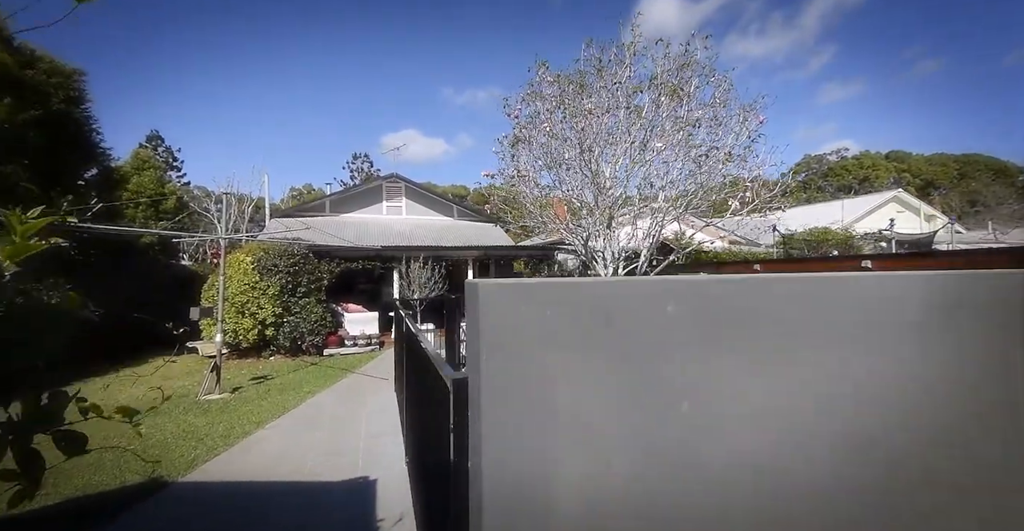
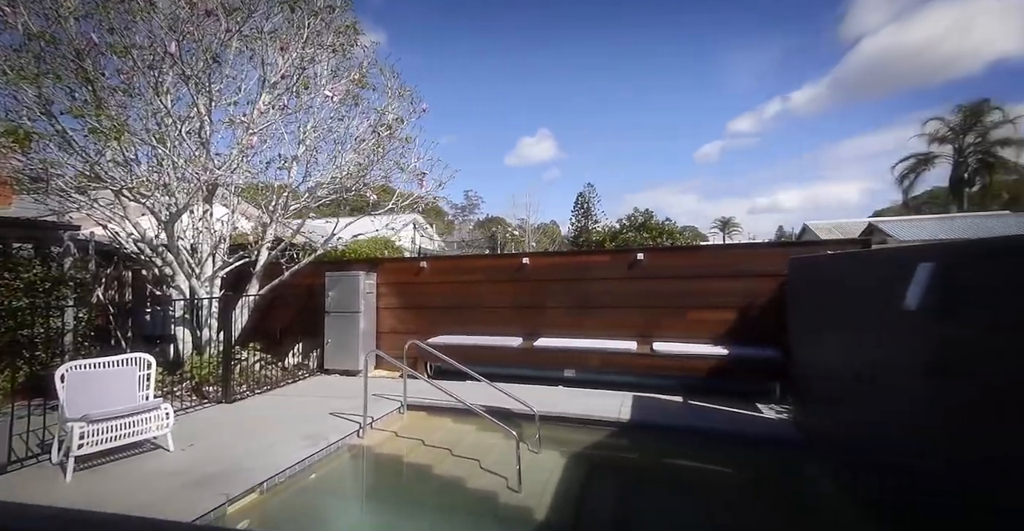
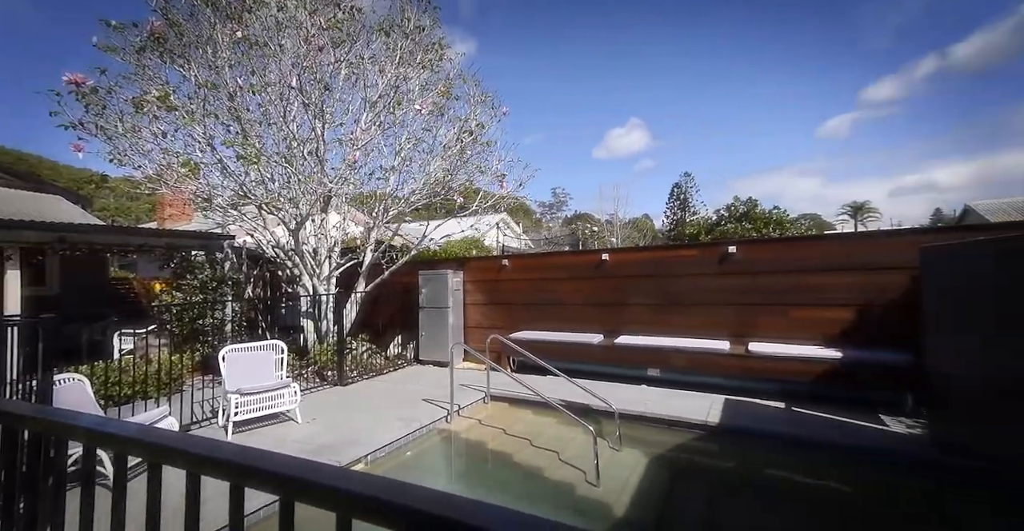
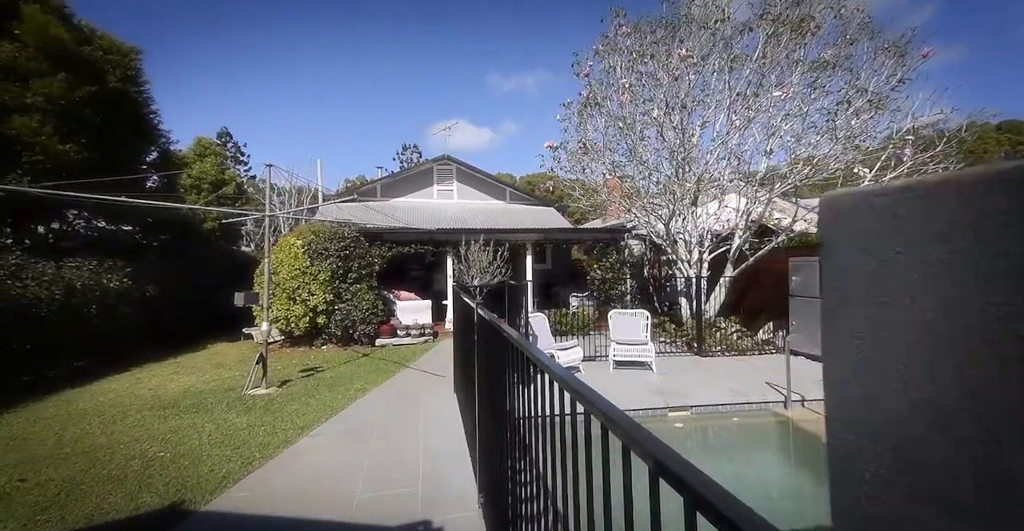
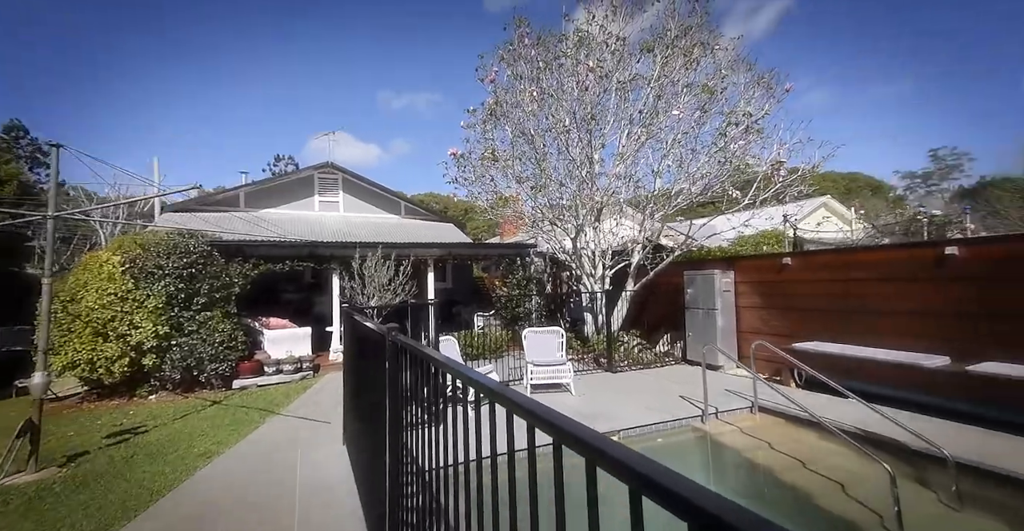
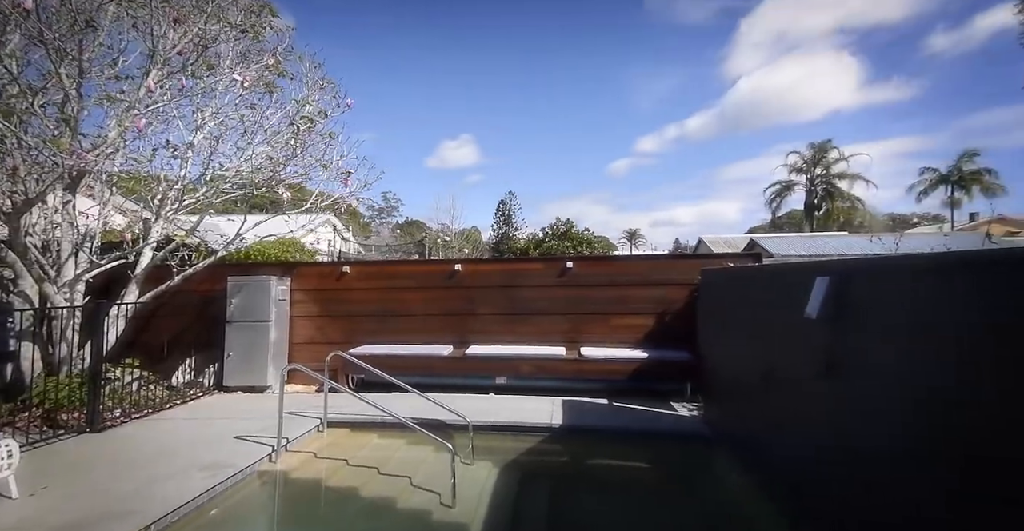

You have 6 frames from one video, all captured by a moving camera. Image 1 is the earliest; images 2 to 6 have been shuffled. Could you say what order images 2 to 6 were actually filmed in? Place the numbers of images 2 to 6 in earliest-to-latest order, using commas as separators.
4, 5, 3, 2, 6
